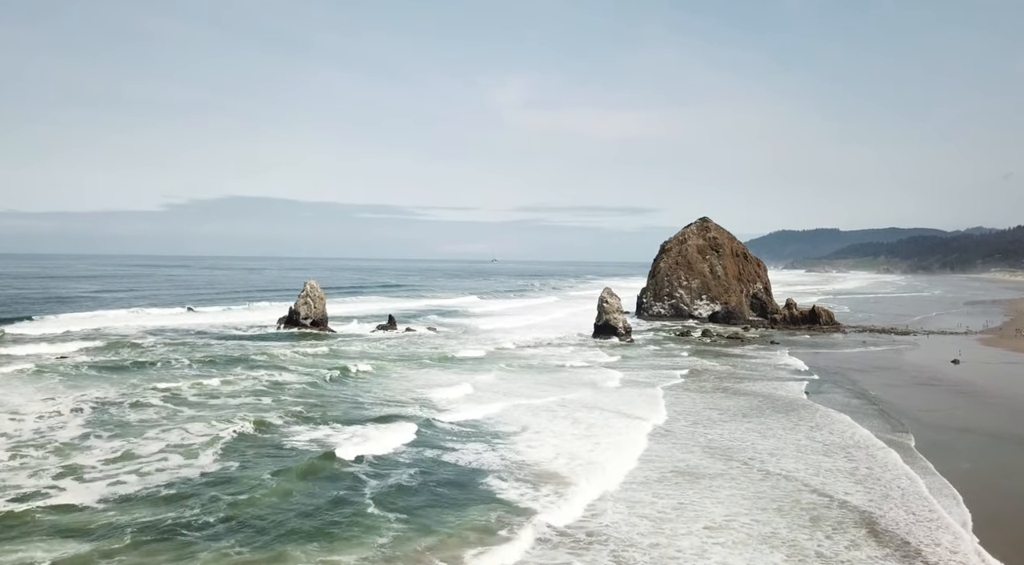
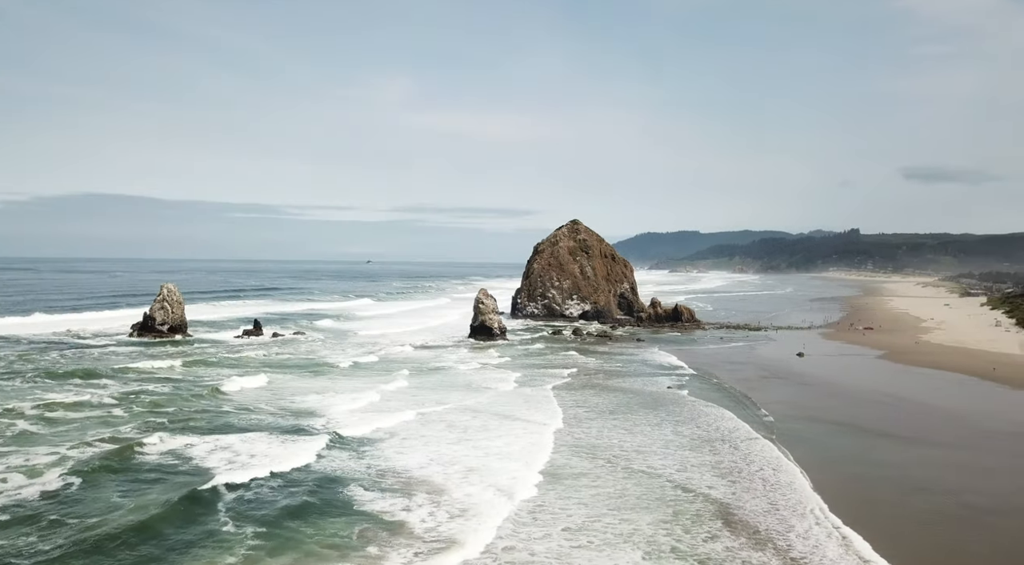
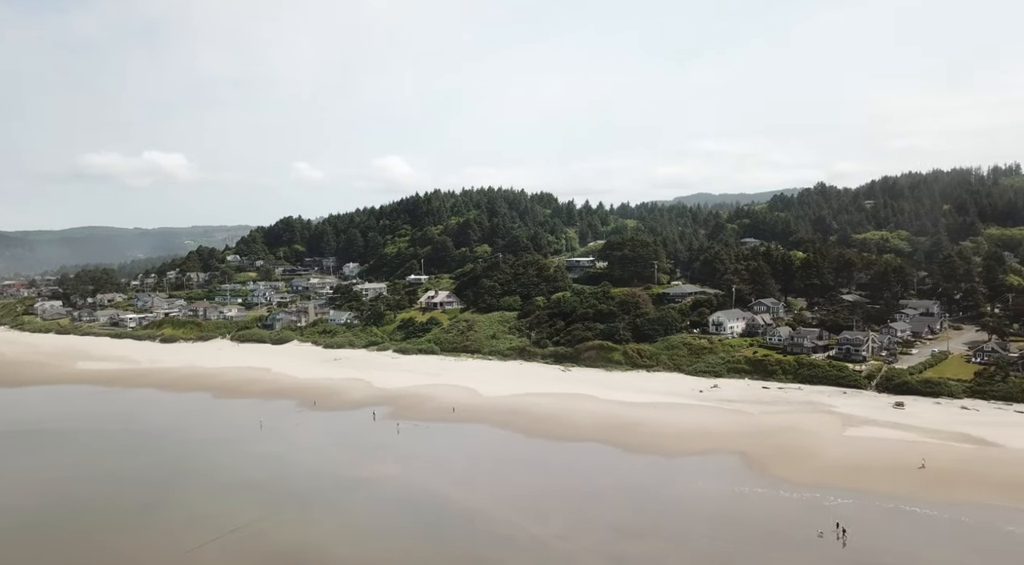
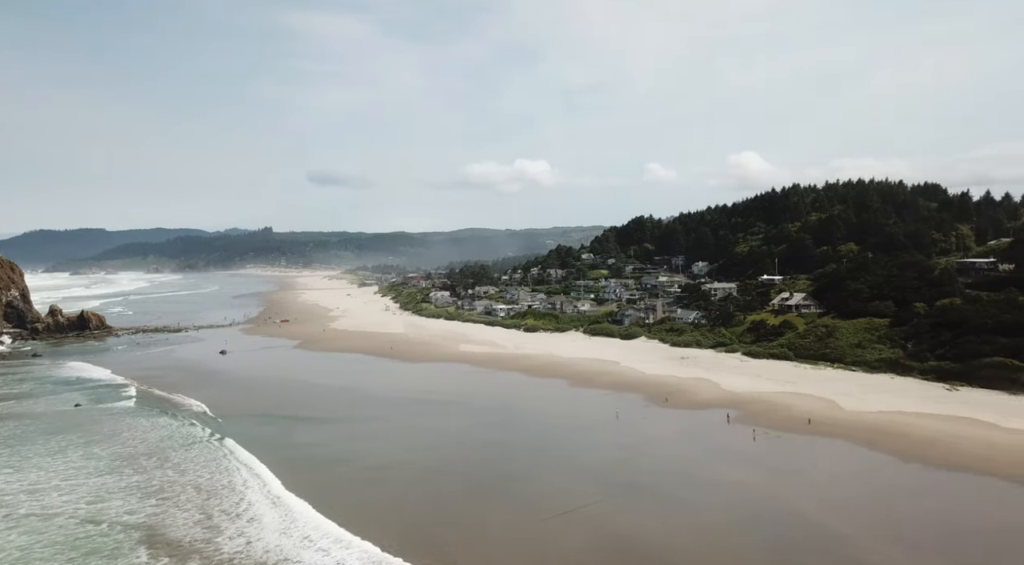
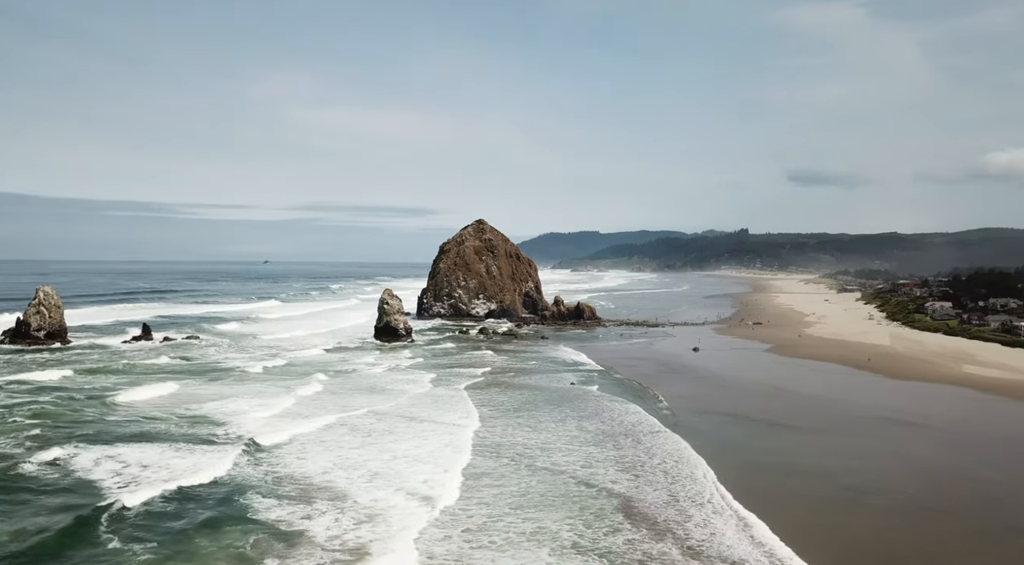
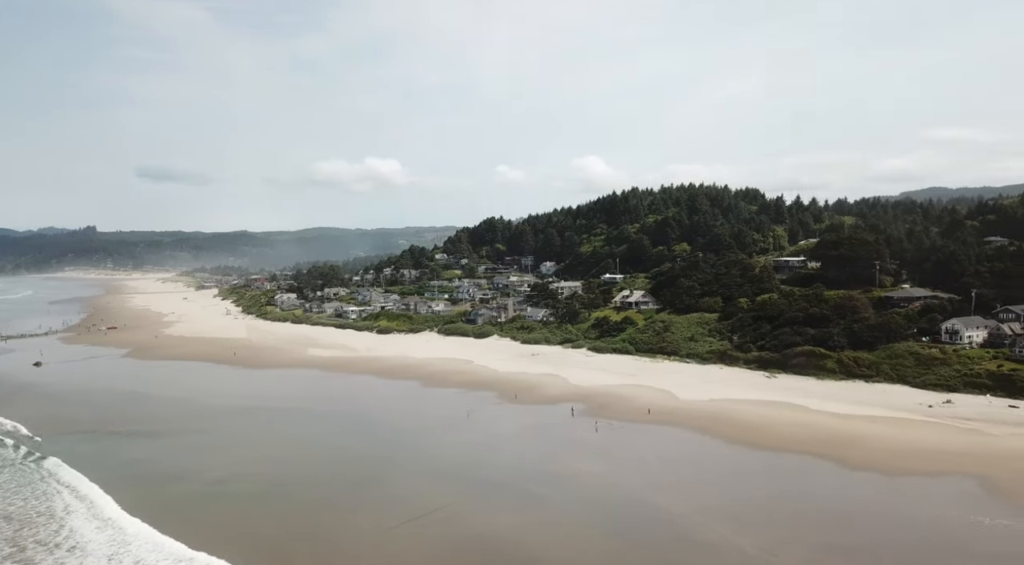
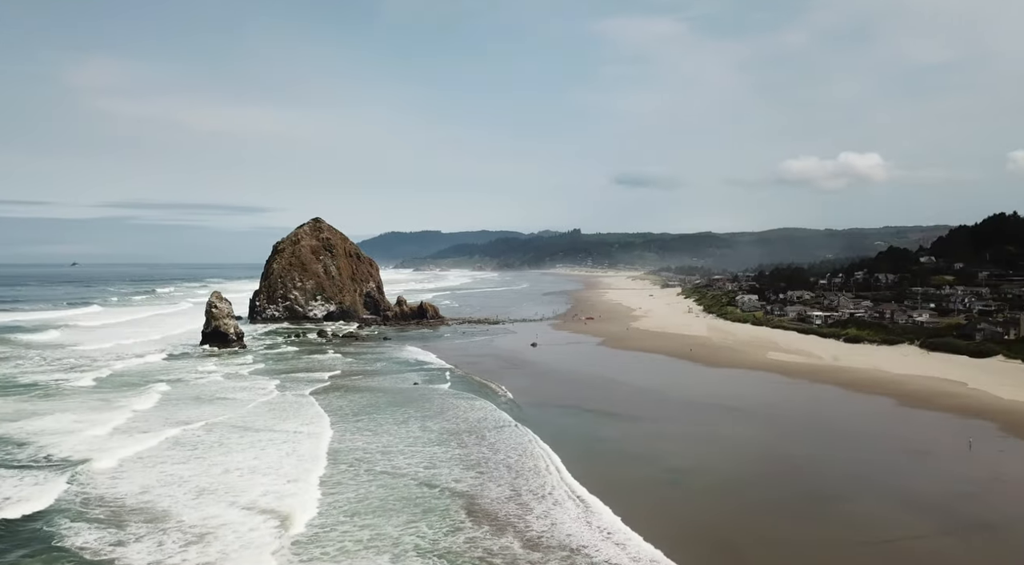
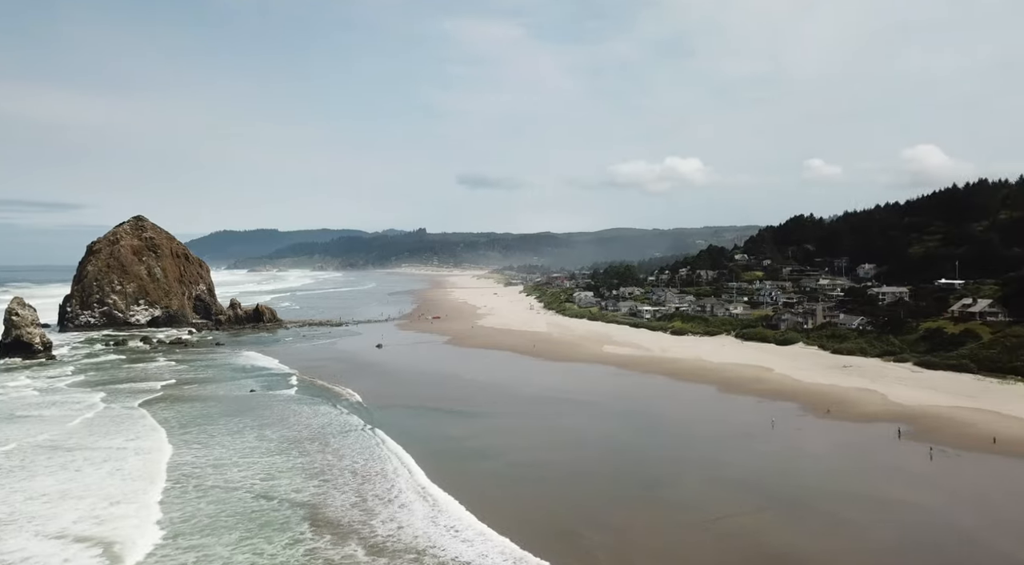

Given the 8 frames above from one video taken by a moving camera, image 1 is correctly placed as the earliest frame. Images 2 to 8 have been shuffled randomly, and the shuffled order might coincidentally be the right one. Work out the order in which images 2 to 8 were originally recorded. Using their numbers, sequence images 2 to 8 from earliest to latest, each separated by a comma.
2, 5, 7, 8, 4, 6, 3
